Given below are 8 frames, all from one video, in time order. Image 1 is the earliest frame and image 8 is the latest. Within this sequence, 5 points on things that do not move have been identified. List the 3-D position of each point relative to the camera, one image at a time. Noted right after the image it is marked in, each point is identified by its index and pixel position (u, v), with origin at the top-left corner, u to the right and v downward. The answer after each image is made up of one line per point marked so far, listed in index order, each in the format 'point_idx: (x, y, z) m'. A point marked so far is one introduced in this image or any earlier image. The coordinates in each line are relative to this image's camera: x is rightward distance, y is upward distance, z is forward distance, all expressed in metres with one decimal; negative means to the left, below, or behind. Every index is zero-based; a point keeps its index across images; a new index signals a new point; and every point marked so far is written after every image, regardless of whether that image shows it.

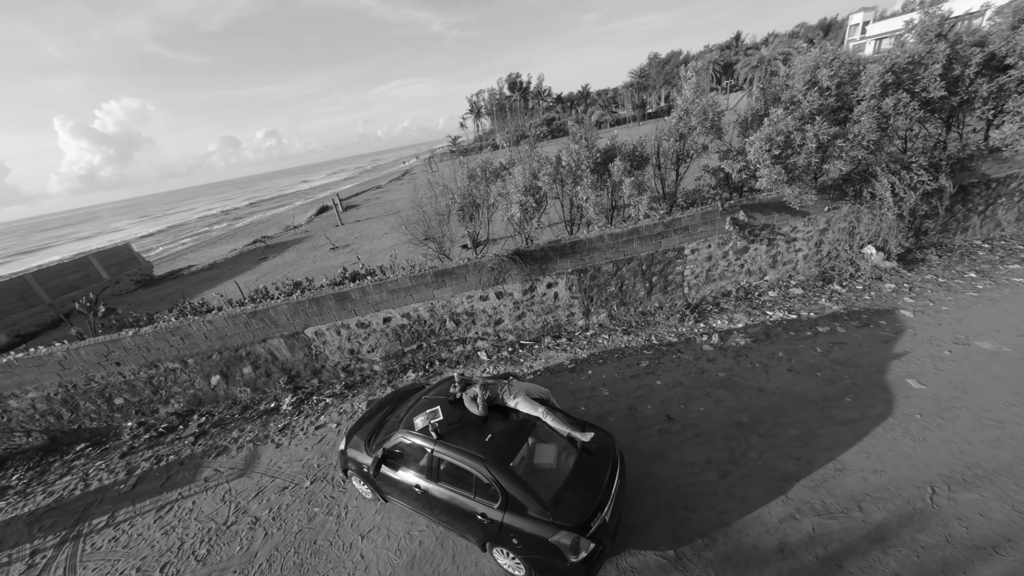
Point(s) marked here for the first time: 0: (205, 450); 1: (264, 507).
0: (-5.6, -3.0, +6.5) m
1: (-3.6, -3.2, +5.2) m
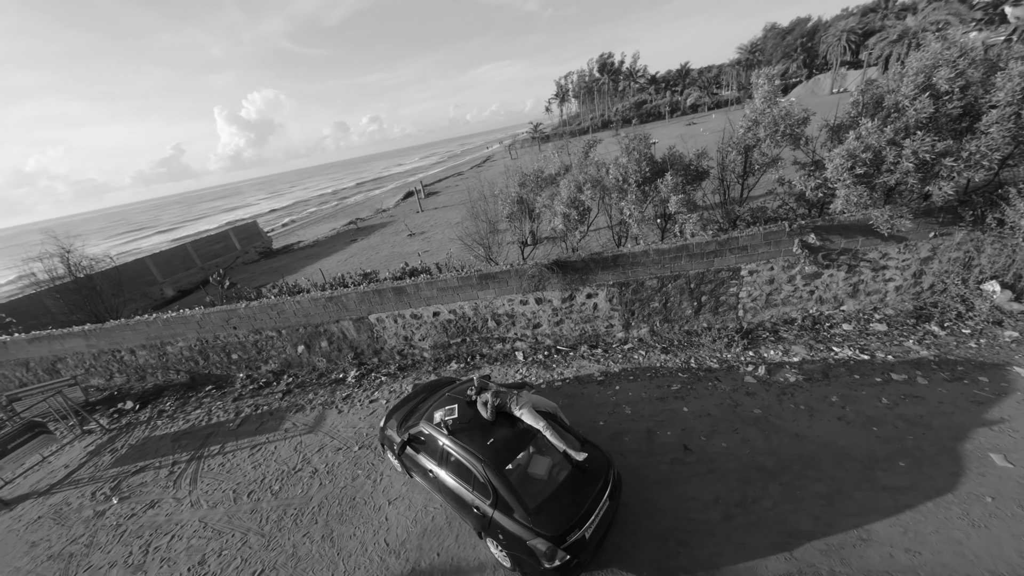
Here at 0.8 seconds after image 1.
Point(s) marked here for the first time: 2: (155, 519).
0: (-5.1, -2.7, +8.1) m
1: (-3.4, -3.1, +6.4) m
2: (-5.9, -3.8, +5.9) m
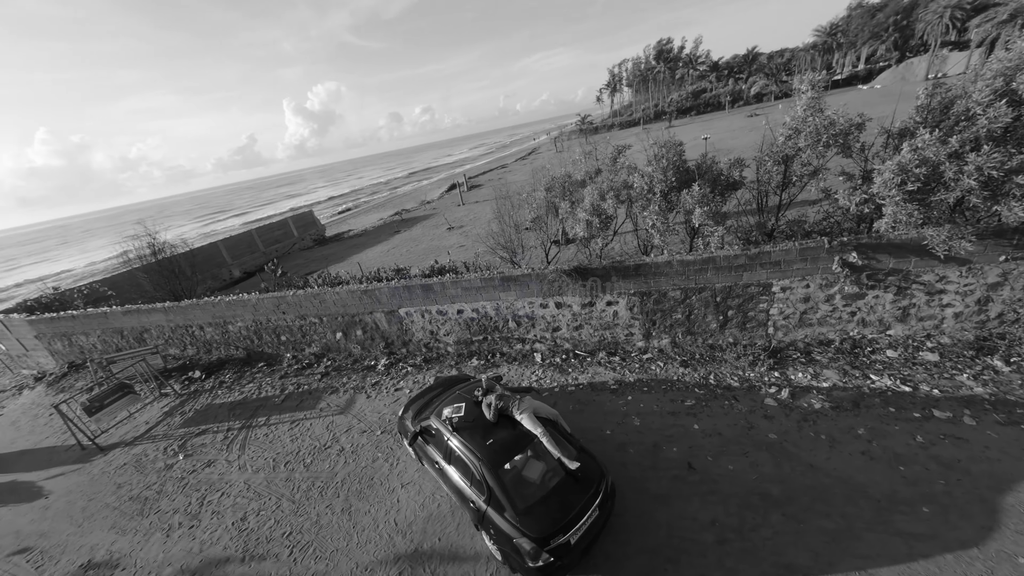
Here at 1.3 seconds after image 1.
0: (-4.7, -2.5, +8.9) m
1: (-3.2, -3.0, +7.1) m
2: (-5.8, -3.6, +6.9) m
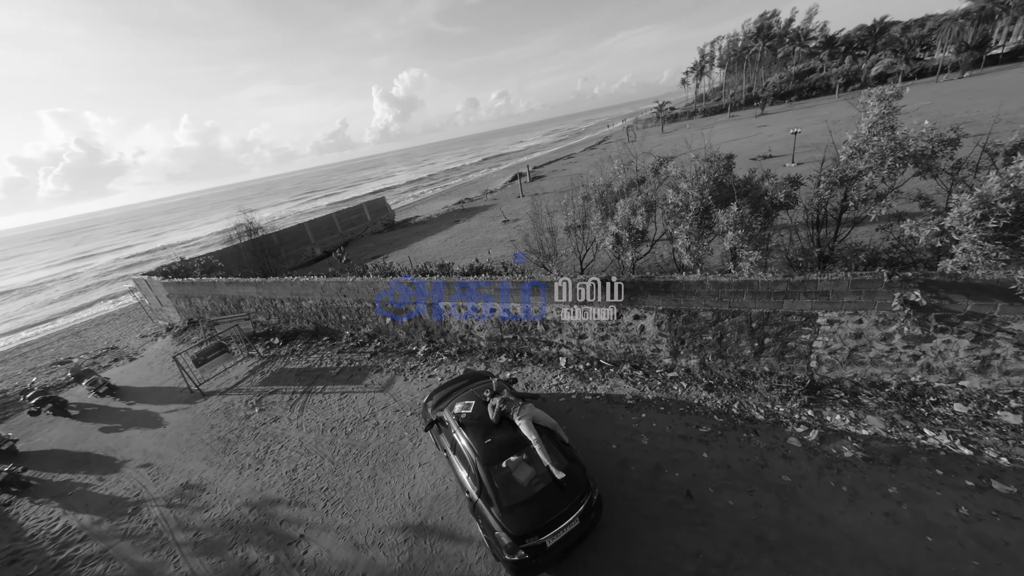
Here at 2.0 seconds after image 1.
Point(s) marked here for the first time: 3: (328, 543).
0: (-3.9, -2.2, +10.1) m
1: (-2.9, -2.9, +8.0) m
2: (-5.5, -3.3, +8.3) m
3: (-2.9, -4.0, +5.6) m
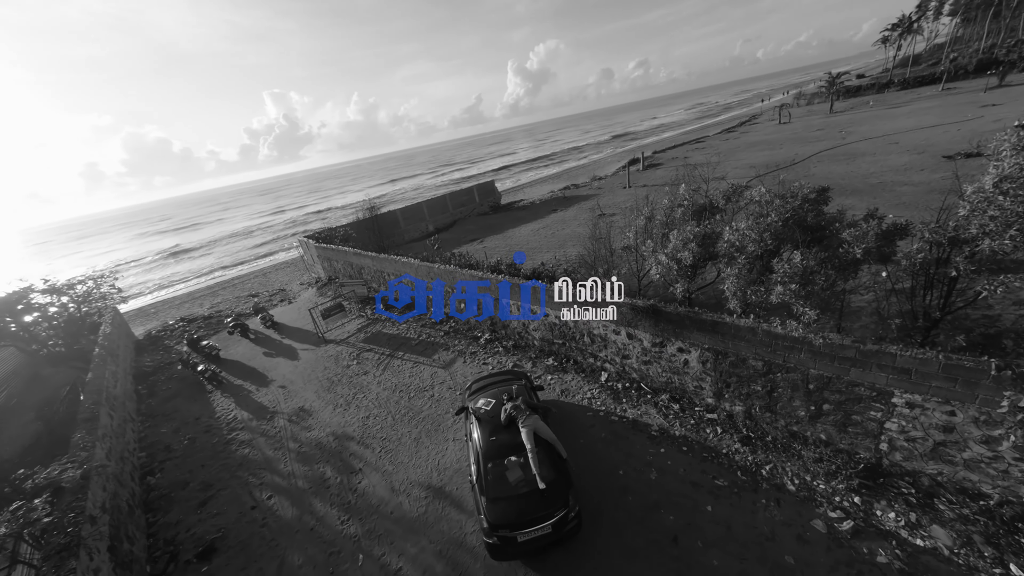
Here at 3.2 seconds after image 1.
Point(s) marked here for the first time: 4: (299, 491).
0: (-2.3, -1.8, +11.7) m
1: (-1.9, -2.8, +9.5) m
2: (-4.4, -2.8, +10.6) m
3: (-2.8, -4.0, +7.3) m
4: (-4.4, -4.2, +7.4) m
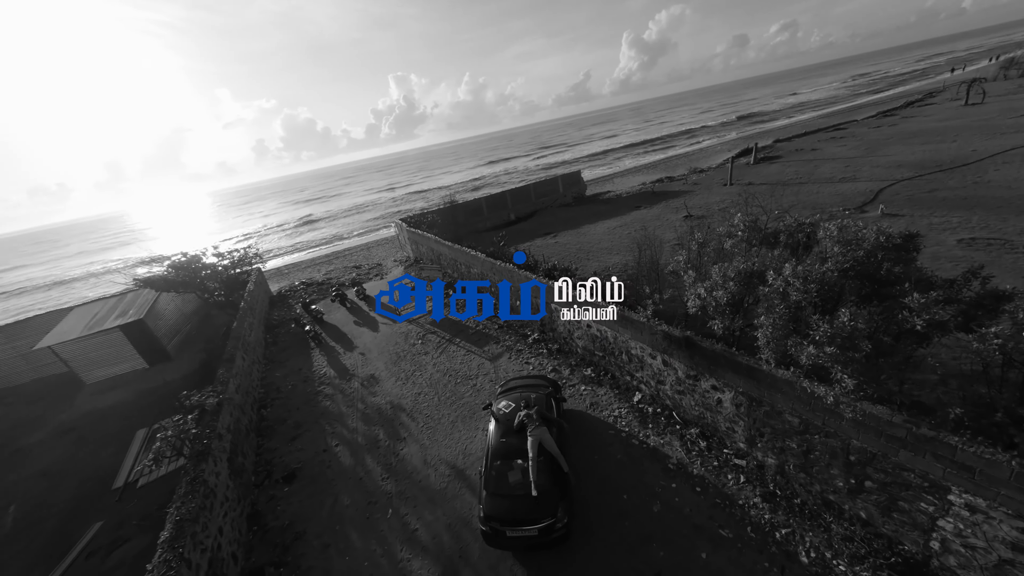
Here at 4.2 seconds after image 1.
0: (-0.6, -1.7, +12.6) m
1: (-0.9, -2.8, +10.5) m
2: (-3.0, -2.5, +12.1) m
3: (-2.4, -4.0, +8.6) m
4: (-4.0, -4.0, +9.1) m
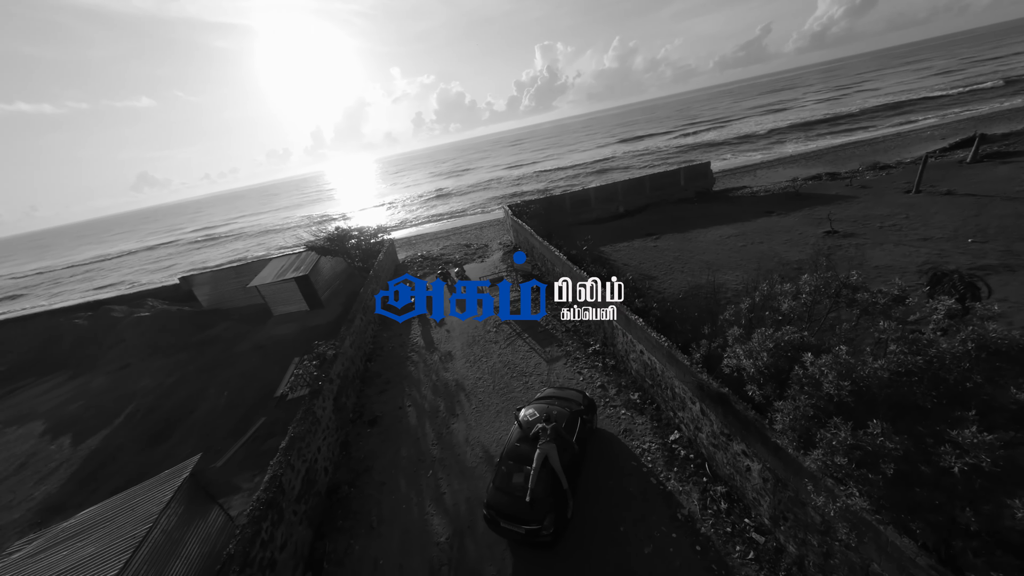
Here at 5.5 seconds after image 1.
0: (+1.7, -1.9, +13.3) m
1: (+0.7, -3.0, +11.4) m
2: (-0.8, -2.4, +13.6) m
3: (-1.5, -4.0, +10.2) m
4: (-2.8, -3.9, +11.2) m
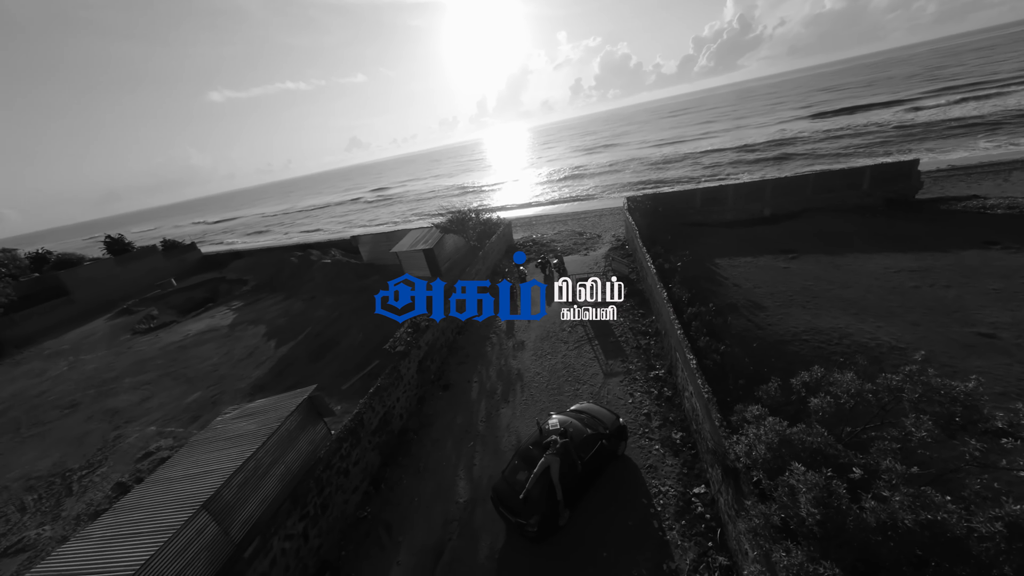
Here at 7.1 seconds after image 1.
0: (+4.2, -2.5, +13.2) m
1: (+2.4, -3.4, +11.9) m
2: (+1.9, -2.5, +14.4) m
3: (-0.2, -4.1, +11.7) m
4: (-1.0, -3.7, +13.0) m
